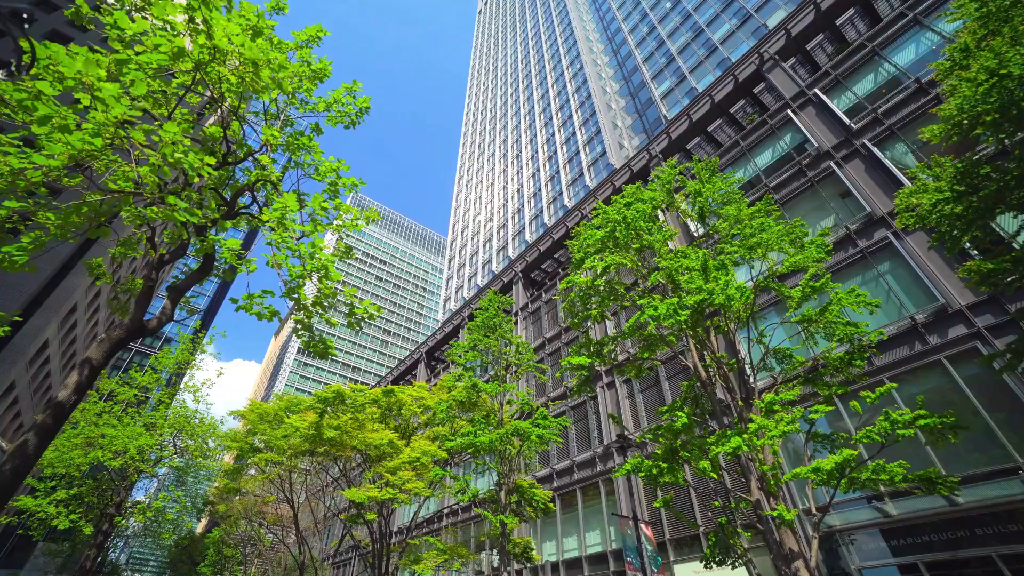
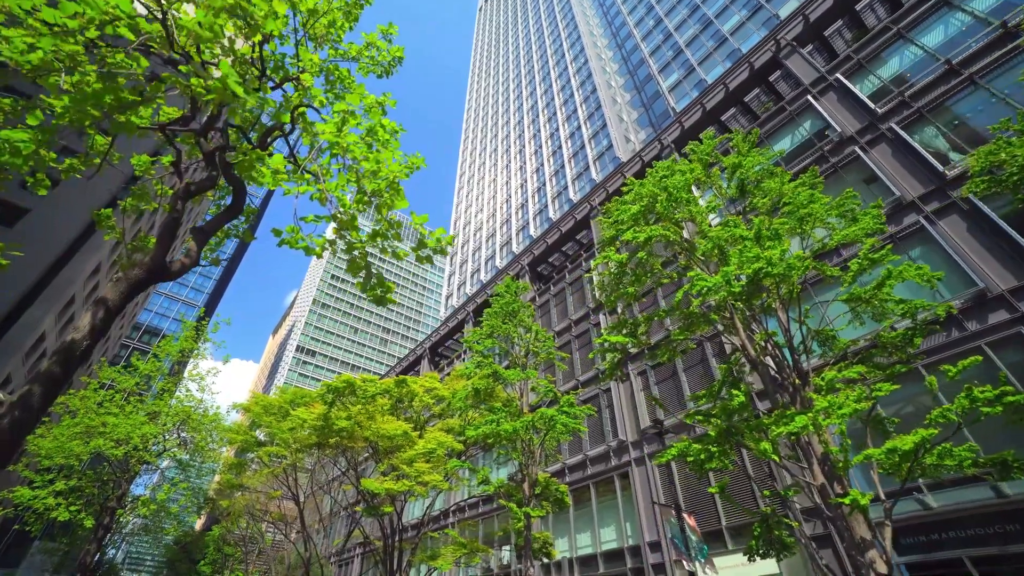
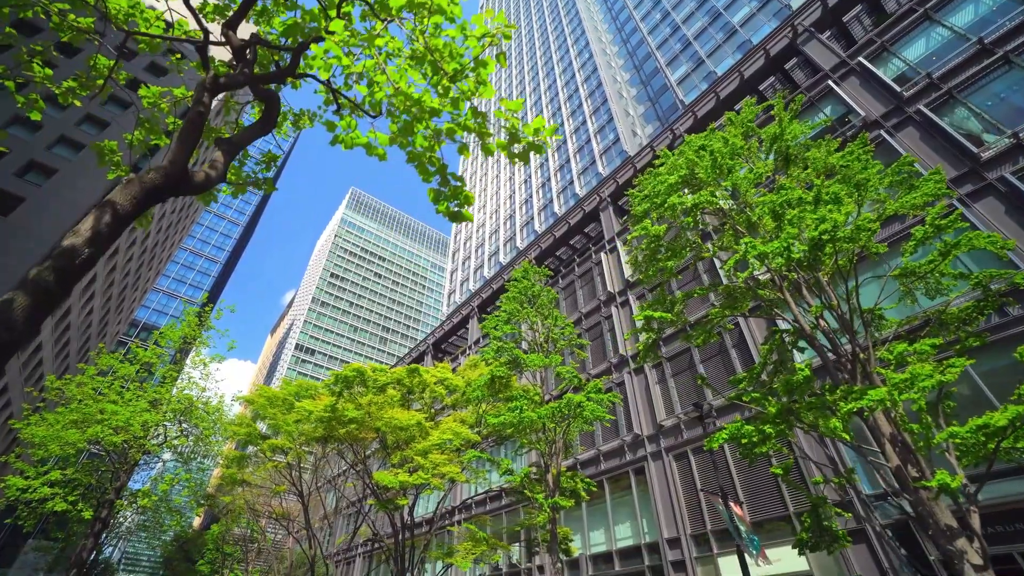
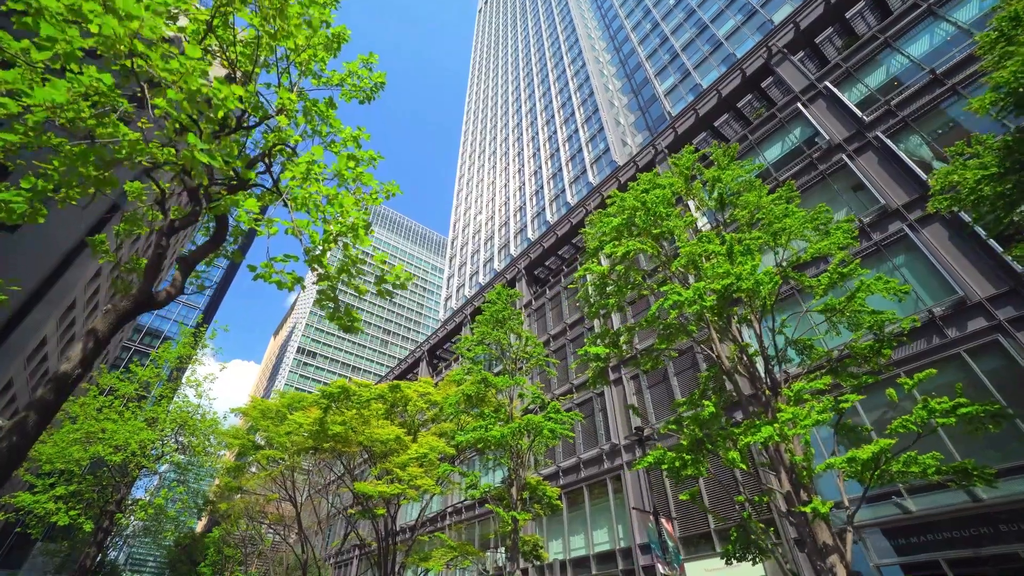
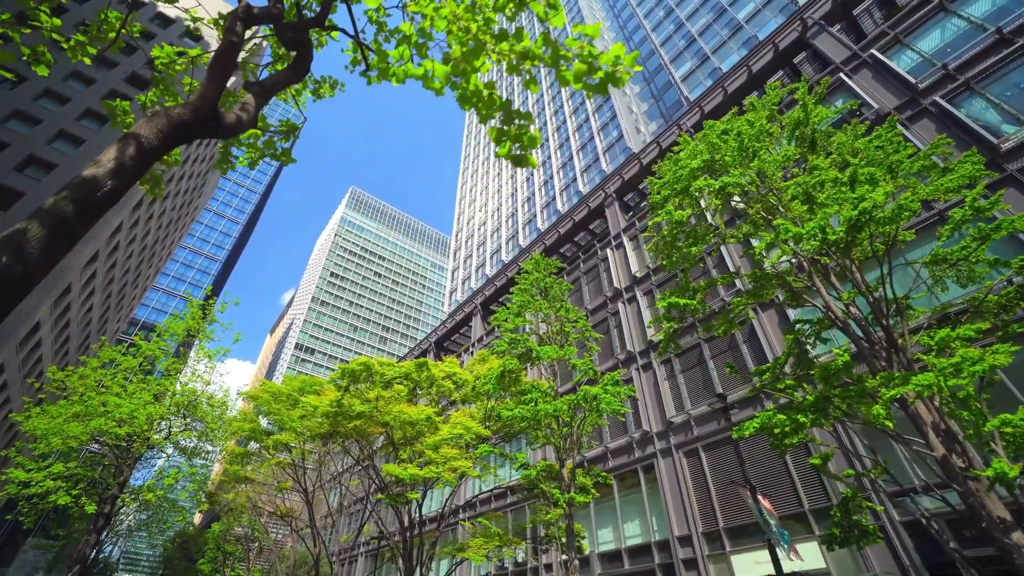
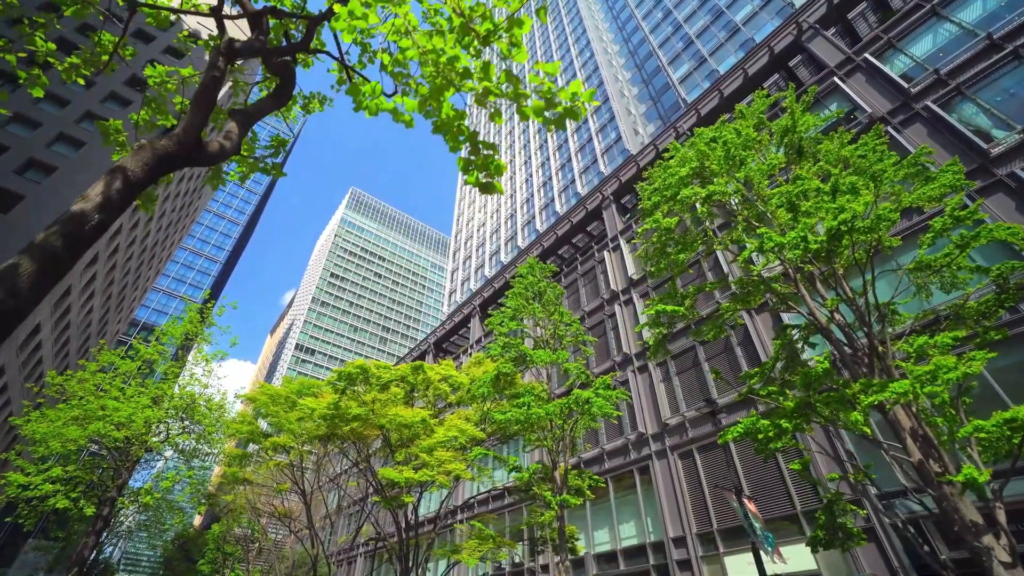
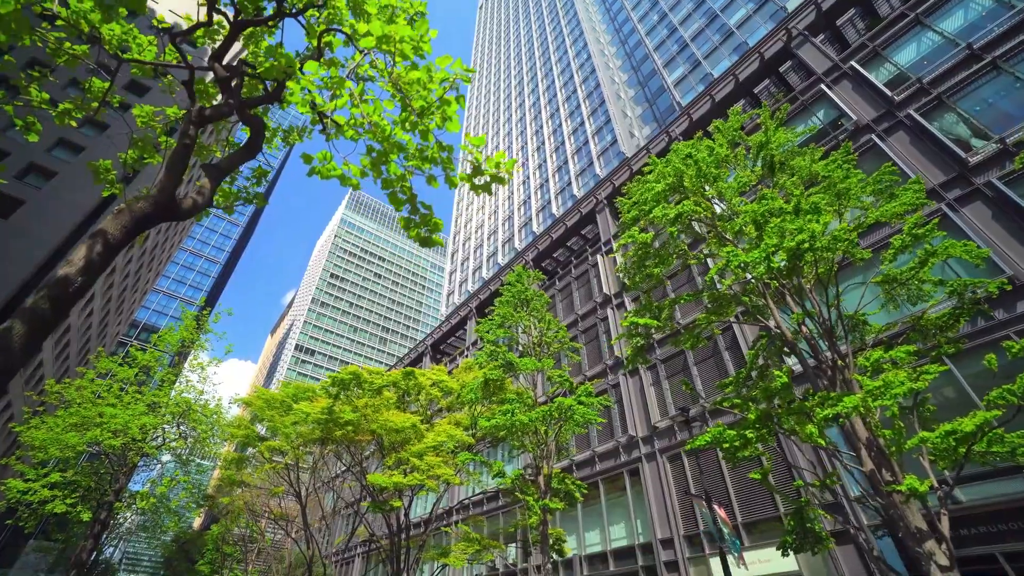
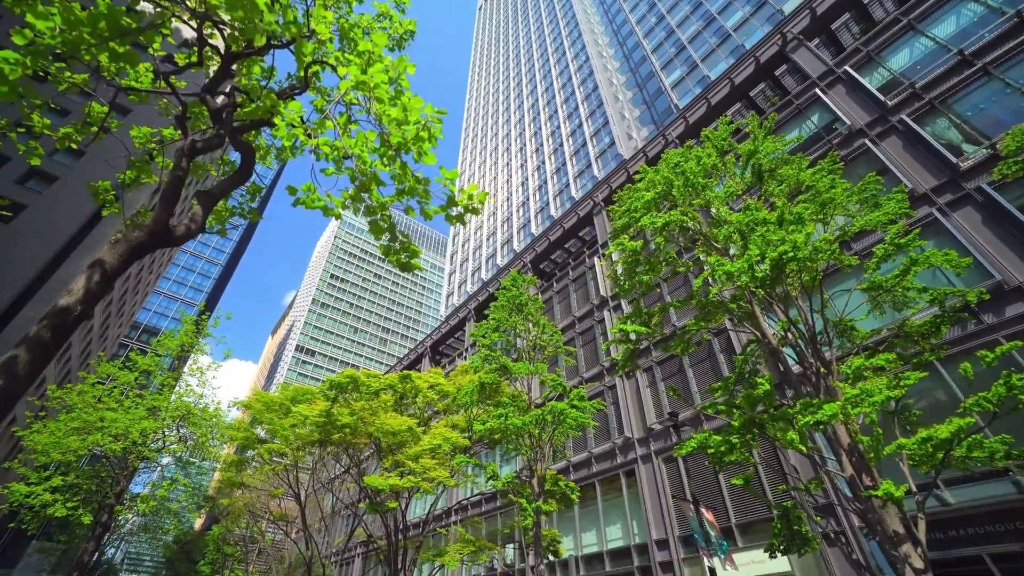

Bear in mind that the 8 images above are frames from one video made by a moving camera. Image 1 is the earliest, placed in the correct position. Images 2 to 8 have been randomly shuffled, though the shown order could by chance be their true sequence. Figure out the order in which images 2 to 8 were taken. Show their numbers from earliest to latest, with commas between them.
4, 2, 8, 7, 3, 6, 5
